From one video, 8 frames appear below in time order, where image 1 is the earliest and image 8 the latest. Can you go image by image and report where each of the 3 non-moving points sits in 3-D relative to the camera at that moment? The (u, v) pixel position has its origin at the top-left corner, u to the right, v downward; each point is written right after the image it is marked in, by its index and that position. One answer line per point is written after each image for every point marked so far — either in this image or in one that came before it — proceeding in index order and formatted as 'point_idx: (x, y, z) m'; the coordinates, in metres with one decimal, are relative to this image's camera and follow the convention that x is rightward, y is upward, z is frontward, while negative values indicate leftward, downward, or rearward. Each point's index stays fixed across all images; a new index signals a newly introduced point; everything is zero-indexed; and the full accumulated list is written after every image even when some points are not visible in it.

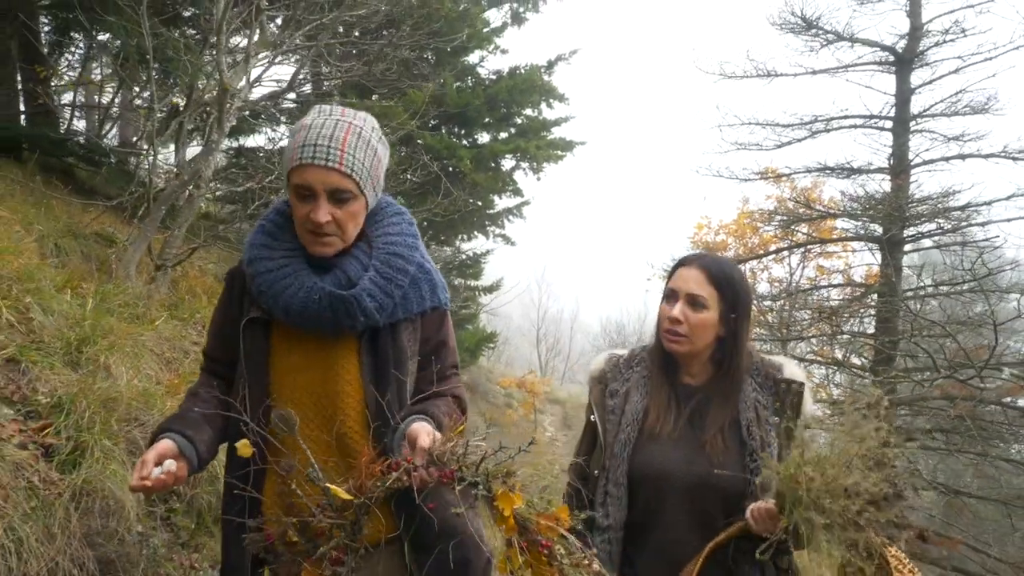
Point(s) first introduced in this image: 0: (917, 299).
0: (+3.8, -0.1, +6.6) m
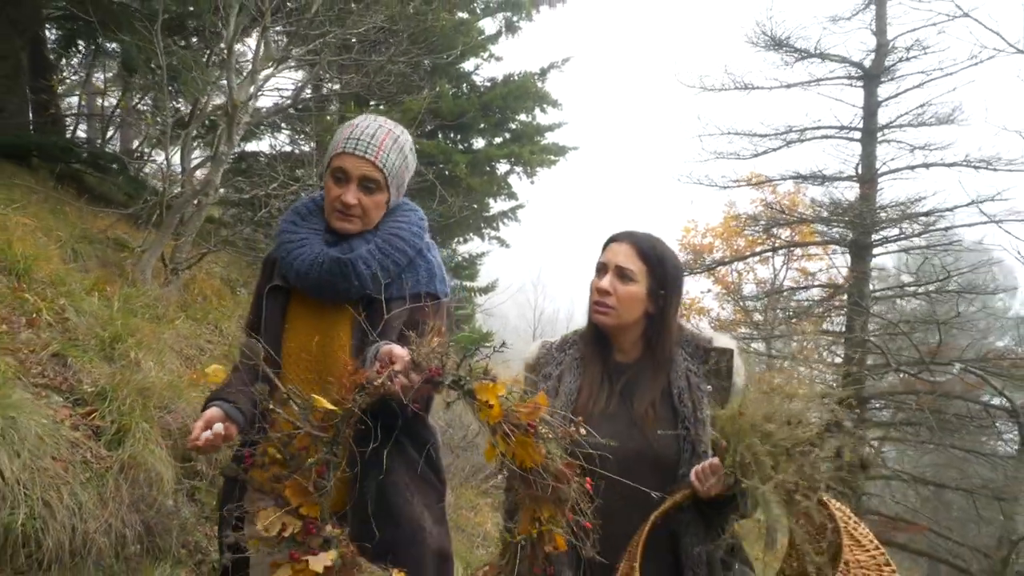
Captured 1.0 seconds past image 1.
0: (+3.7, -0.1, +7.0) m
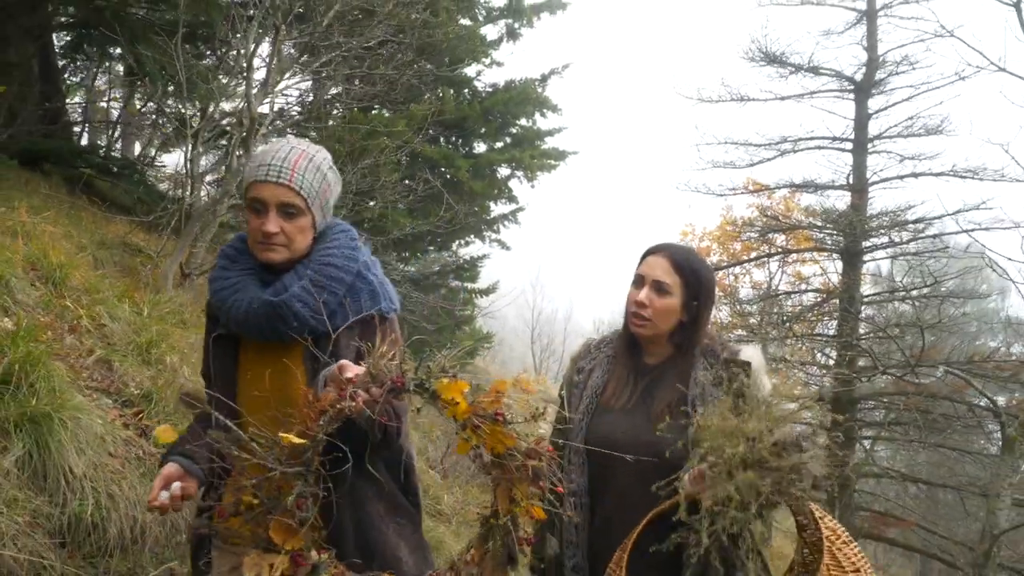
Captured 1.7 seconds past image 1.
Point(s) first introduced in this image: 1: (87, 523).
0: (+3.7, -0.2, +7.3) m
1: (-1.7, -0.9, +2.8) m
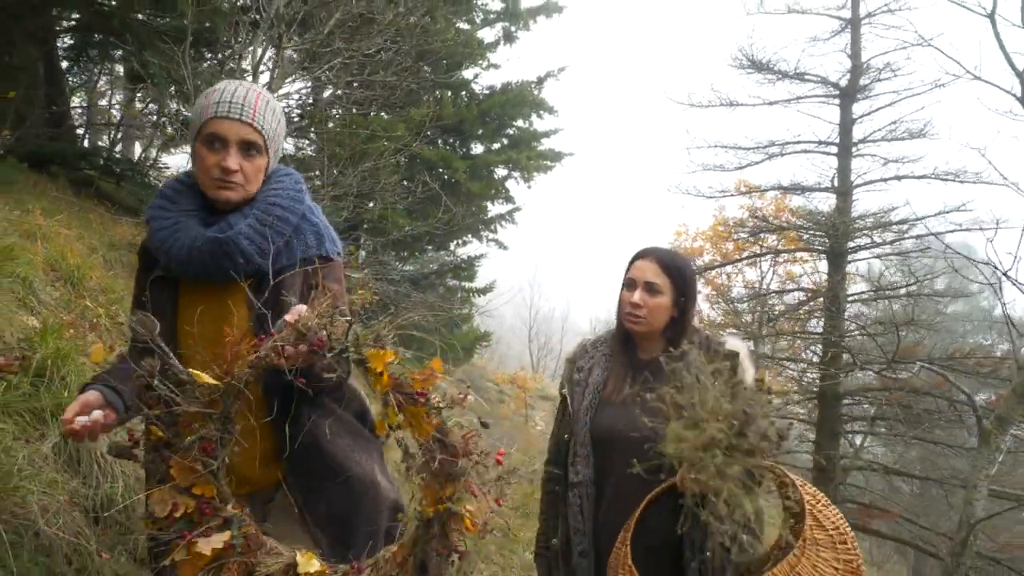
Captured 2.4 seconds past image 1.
0: (+3.7, -0.2, +7.6) m
1: (-1.7, -0.9, +3.0) m
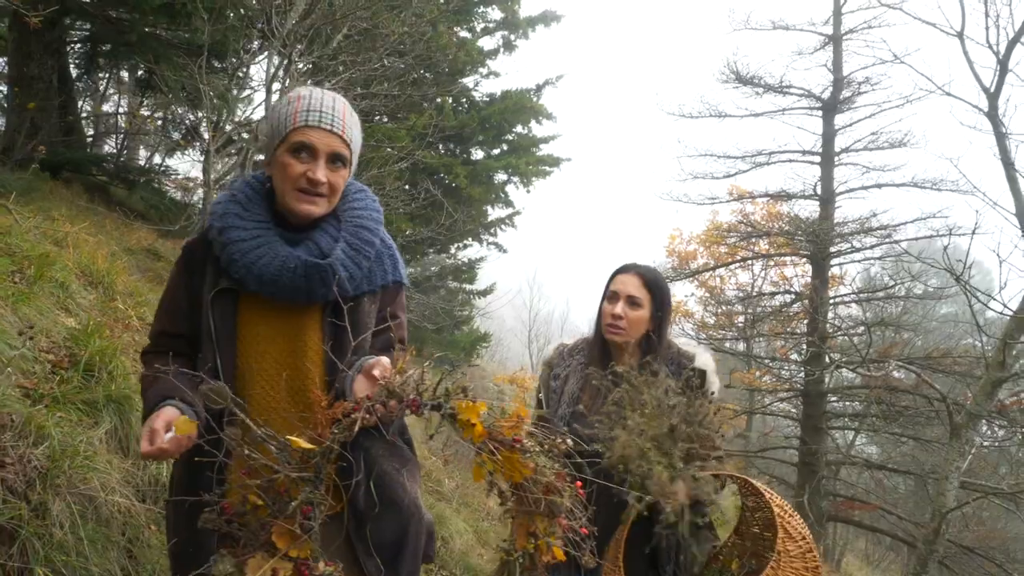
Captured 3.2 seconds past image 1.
0: (+3.7, -0.2, +7.9) m
1: (-1.7, -0.9, +3.4) m
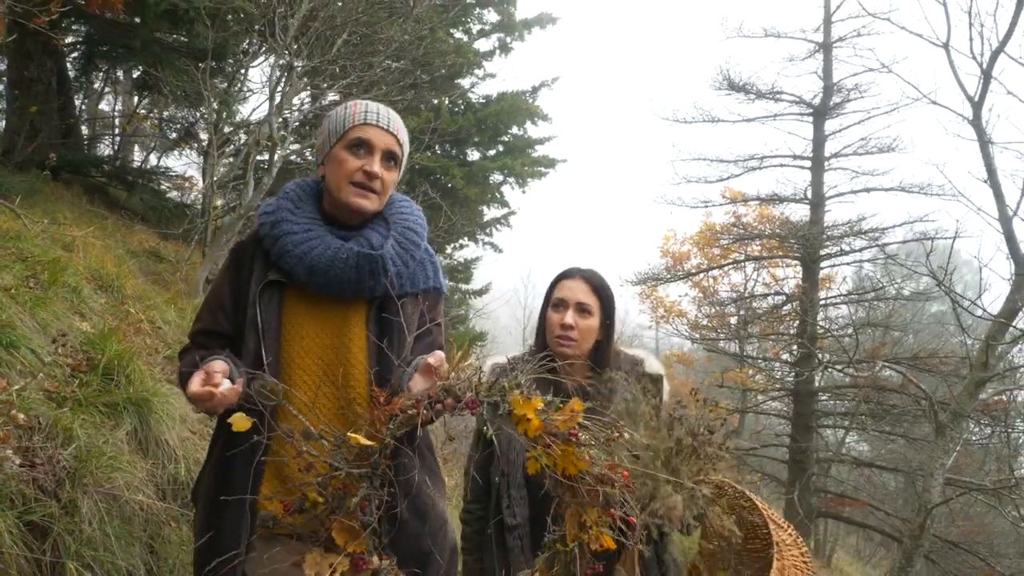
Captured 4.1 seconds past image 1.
0: (+3.6, -0.2, +8.1) m
1: (-1.7, -1.0, +3.5) m
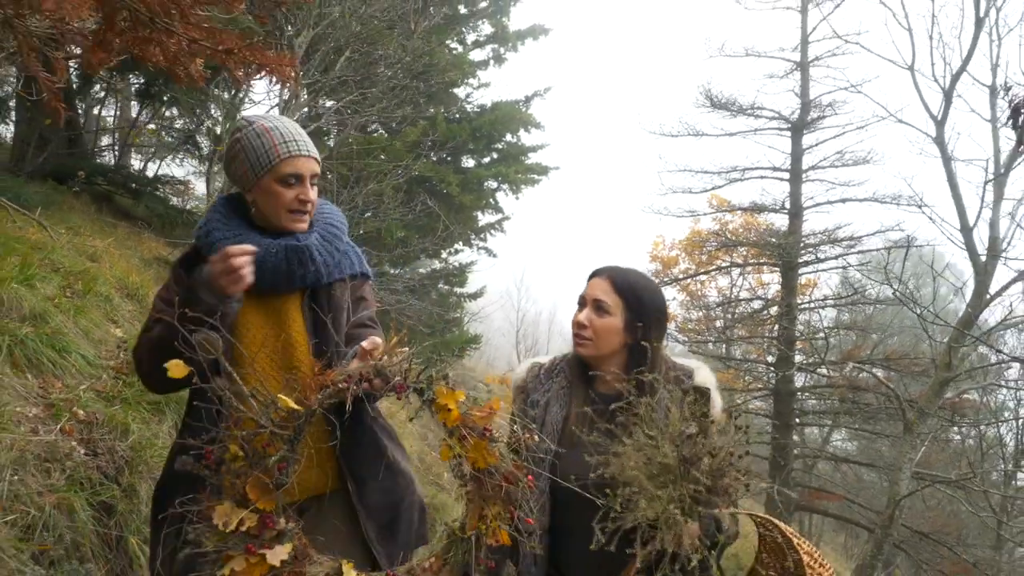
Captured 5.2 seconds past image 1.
0: (+3.6, -0.3, +8.5) m
1: (-1.7, -1.0, +3.9) m
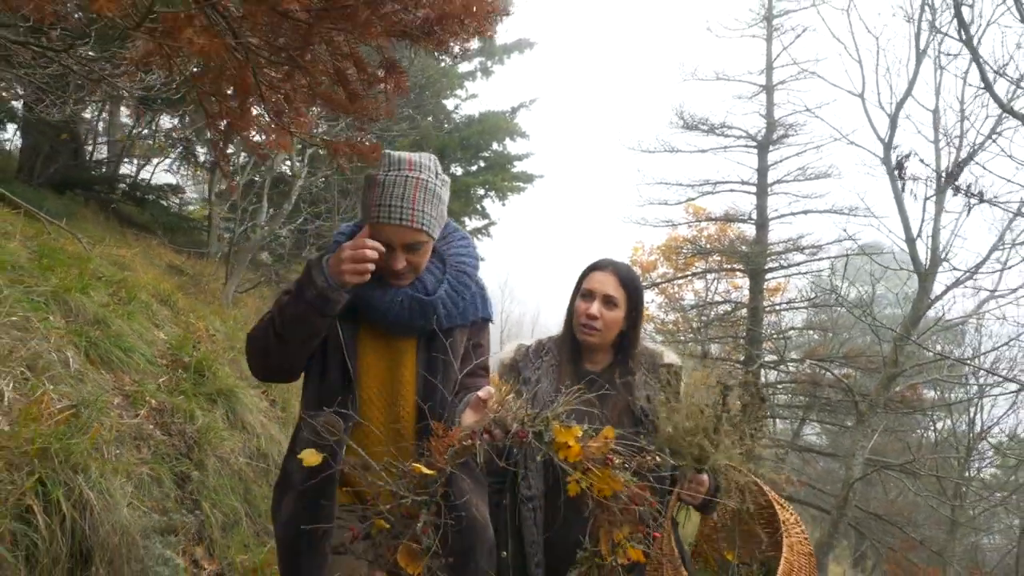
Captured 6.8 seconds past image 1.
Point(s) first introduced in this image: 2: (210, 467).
0: (+3.4, -0.3, +9.3) m
1: (-1.7, -1.1, +4.5) m
2: (-1.6, -0.9, +3.6) m
